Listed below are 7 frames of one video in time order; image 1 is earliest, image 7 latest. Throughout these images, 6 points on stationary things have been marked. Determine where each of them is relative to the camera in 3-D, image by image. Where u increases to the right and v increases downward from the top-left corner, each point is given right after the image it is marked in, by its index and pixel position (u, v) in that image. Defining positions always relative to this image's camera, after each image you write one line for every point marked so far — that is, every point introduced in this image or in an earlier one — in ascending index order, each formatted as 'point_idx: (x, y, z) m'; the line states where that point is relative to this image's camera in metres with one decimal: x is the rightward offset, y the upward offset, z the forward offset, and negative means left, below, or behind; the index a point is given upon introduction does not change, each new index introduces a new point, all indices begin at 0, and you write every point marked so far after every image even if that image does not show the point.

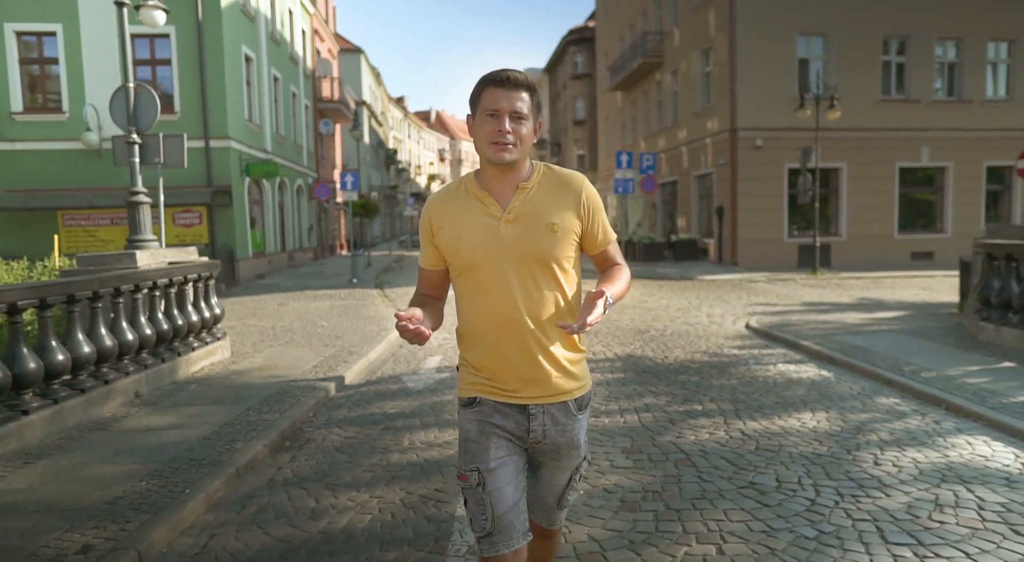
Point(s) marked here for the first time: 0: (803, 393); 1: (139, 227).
0: (+2.7, -1.0, +6.1) m
1: (-4.9, +0.7, +8.7) m
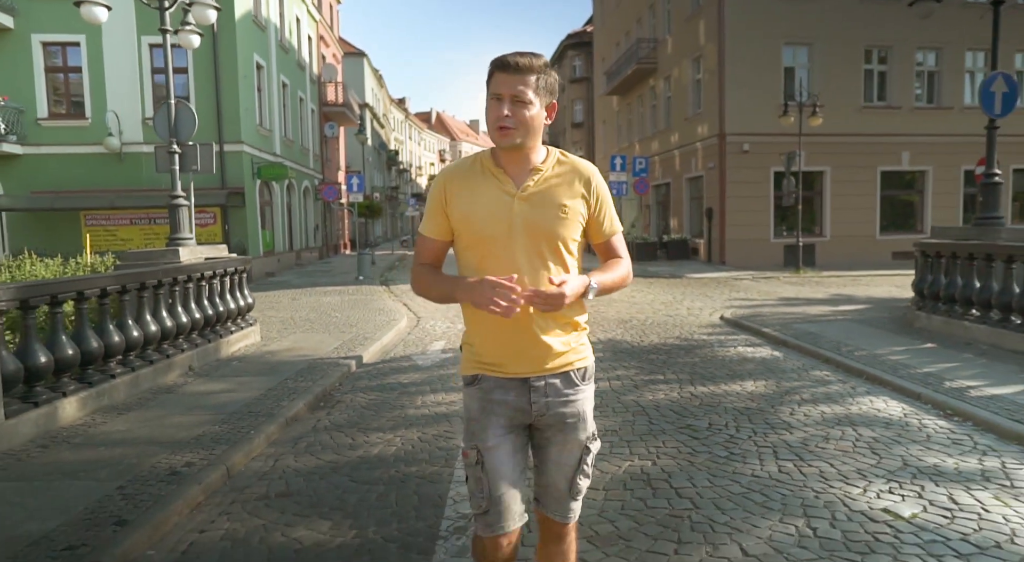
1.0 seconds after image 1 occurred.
0: (+2.7, -0.9, +7.3) m
1: (-5.0, +0.8, +9.9) m
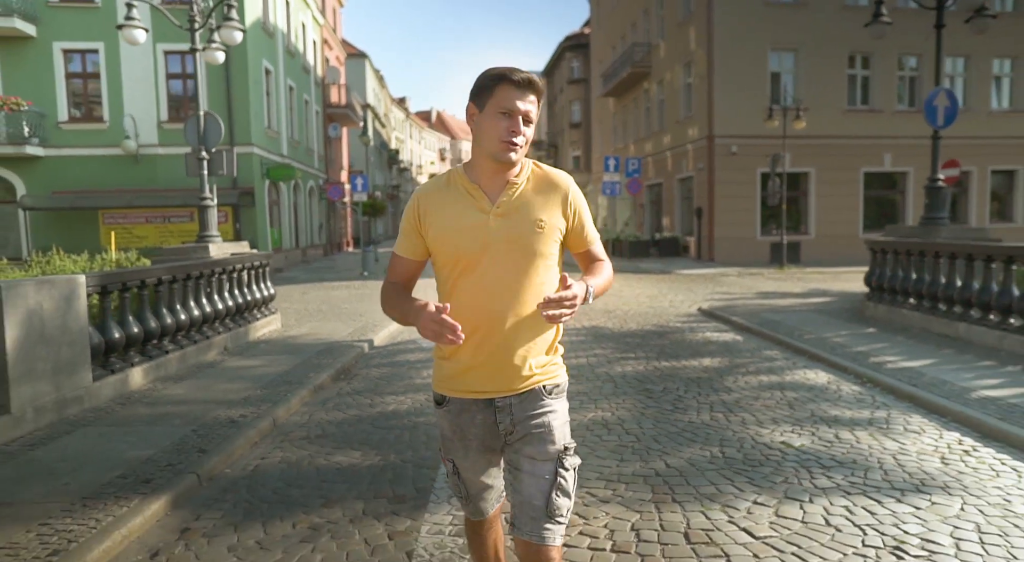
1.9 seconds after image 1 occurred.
0: (+2.6, -0.8, +8.4) m
1: (-5.1, +0.9, +11.0) m
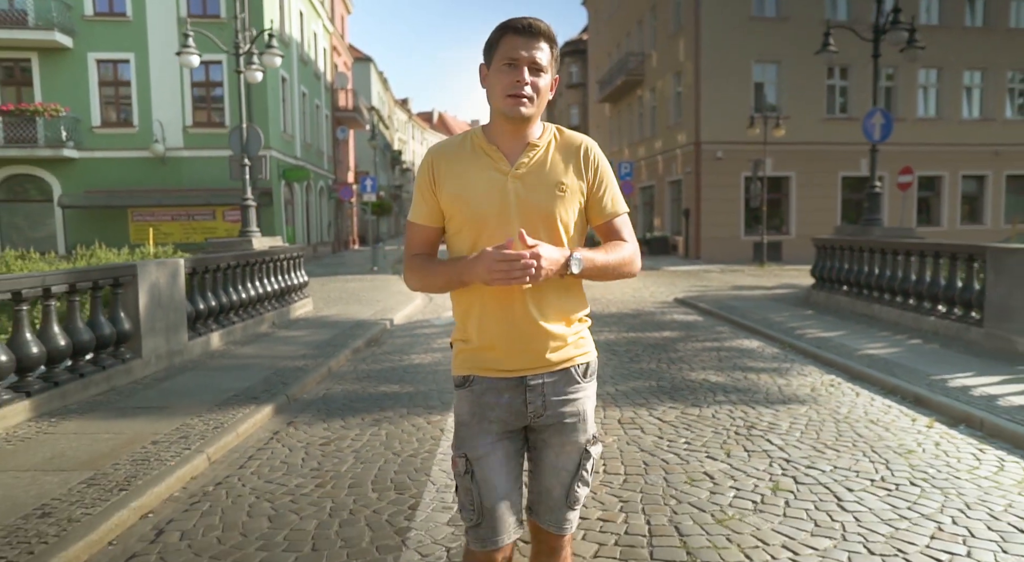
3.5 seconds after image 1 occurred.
0: (+2.5, -0.7, +10.2) m
1: (-5.1, +1.1, +12.7) m
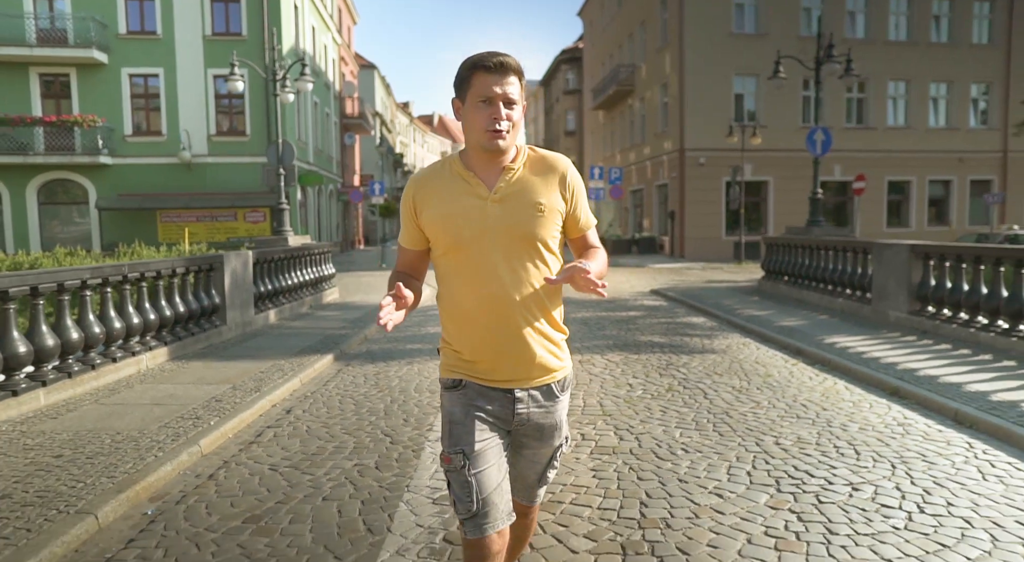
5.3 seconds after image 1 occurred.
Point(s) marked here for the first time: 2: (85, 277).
0: (+2.4, -0.5, +12.3) m
1: (-5.2, +1.3, +14.9) m
2: (-3.8, 0.0, +5.9) m
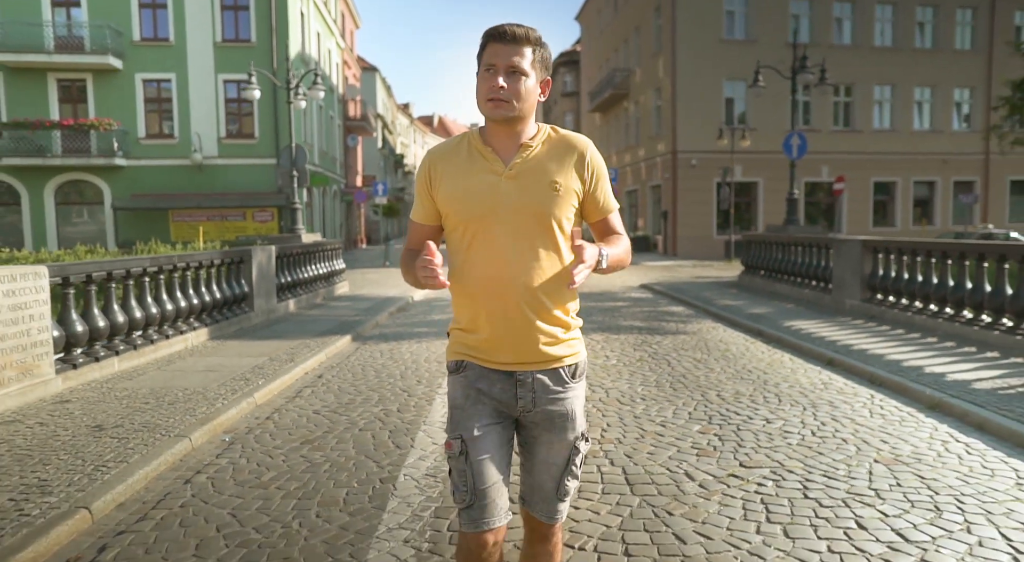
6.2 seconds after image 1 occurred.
0: (+2.4, -0.4, +13.4) m
1: (-5.2, +1.4, +16.0) m
2: (-3.9, +0.2, +7.0) m
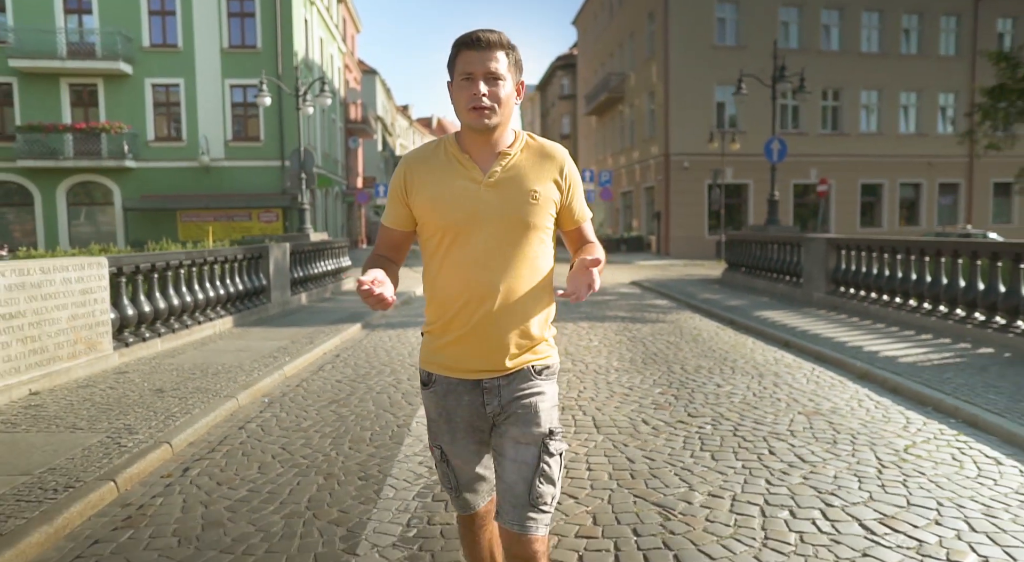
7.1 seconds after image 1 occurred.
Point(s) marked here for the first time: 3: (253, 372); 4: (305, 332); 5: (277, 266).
0: (+2.3, -0.3, +14.3) m
1: (-5.3, +1.5, +16.9) m
2: (-4.0, +0.3, +7.9) m
3: (-2.4, -0.9, +6.2) m
4: (-2.8, -0.7, +8.9) m
5: (-3.9, +0.2, +11.0) m
